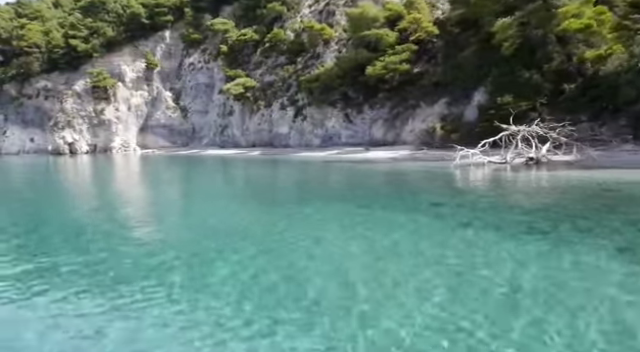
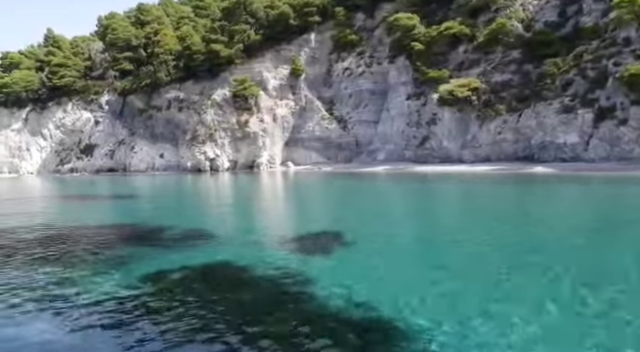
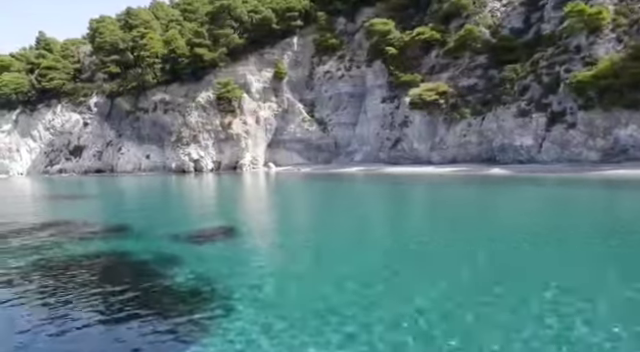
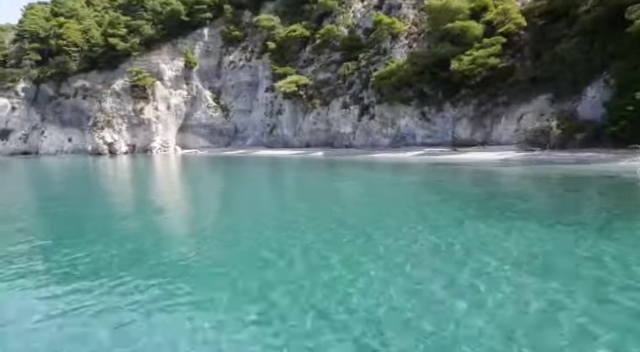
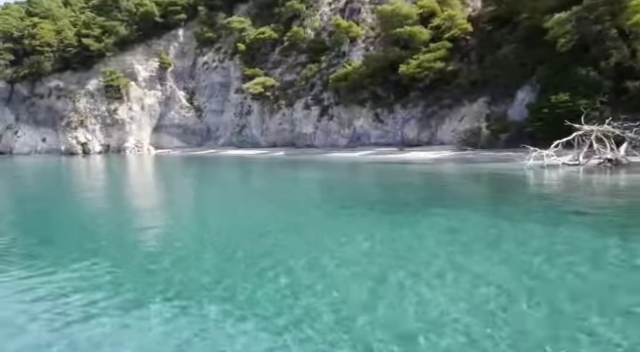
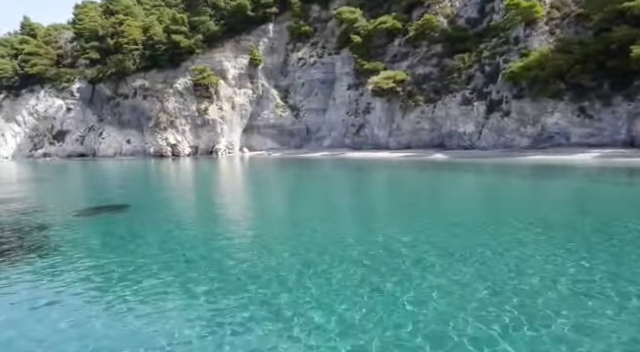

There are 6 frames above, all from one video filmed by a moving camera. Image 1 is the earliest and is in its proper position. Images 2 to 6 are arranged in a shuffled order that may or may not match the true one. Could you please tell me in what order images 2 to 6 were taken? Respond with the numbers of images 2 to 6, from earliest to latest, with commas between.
5, 4, 6, 3, 2
